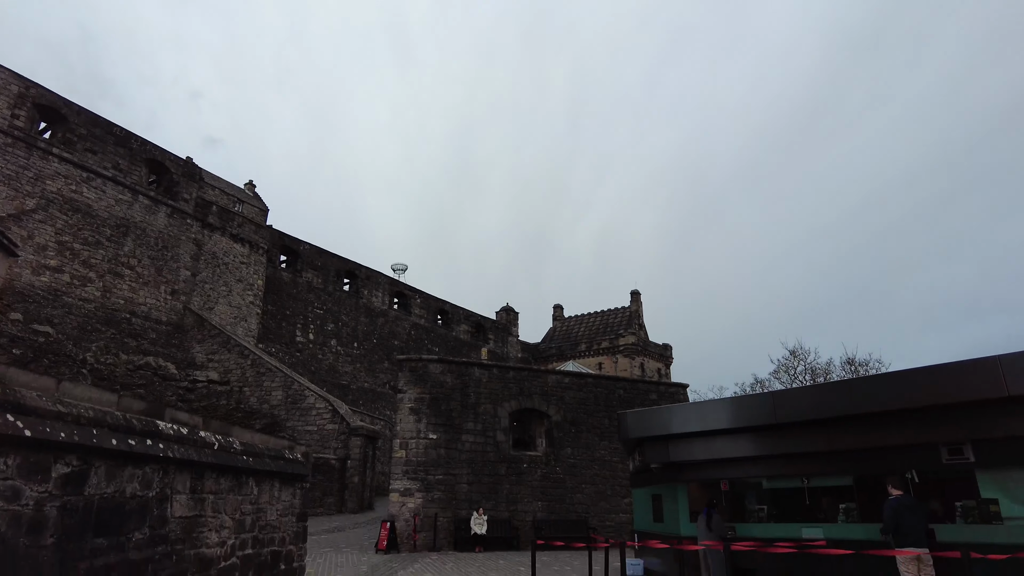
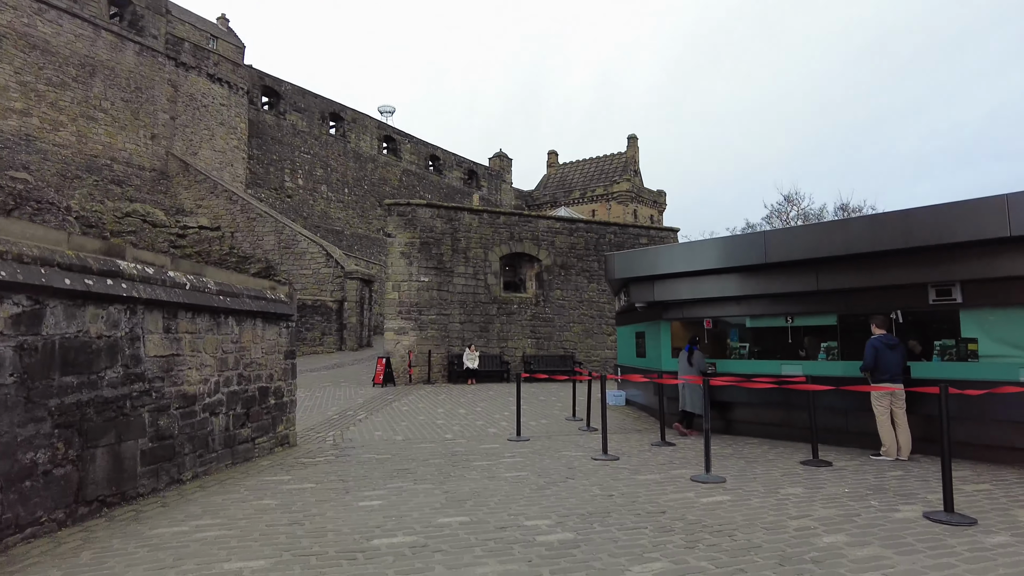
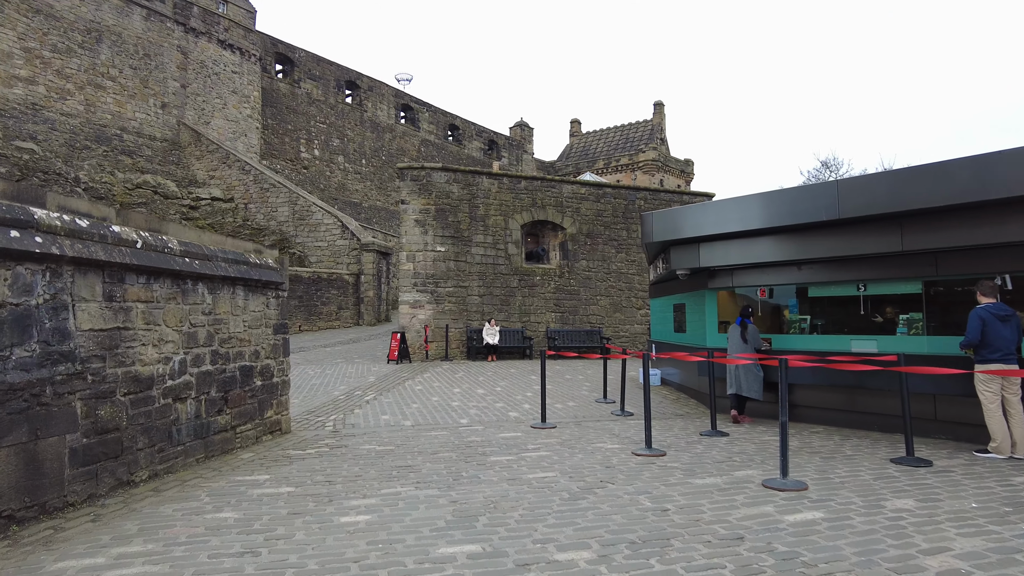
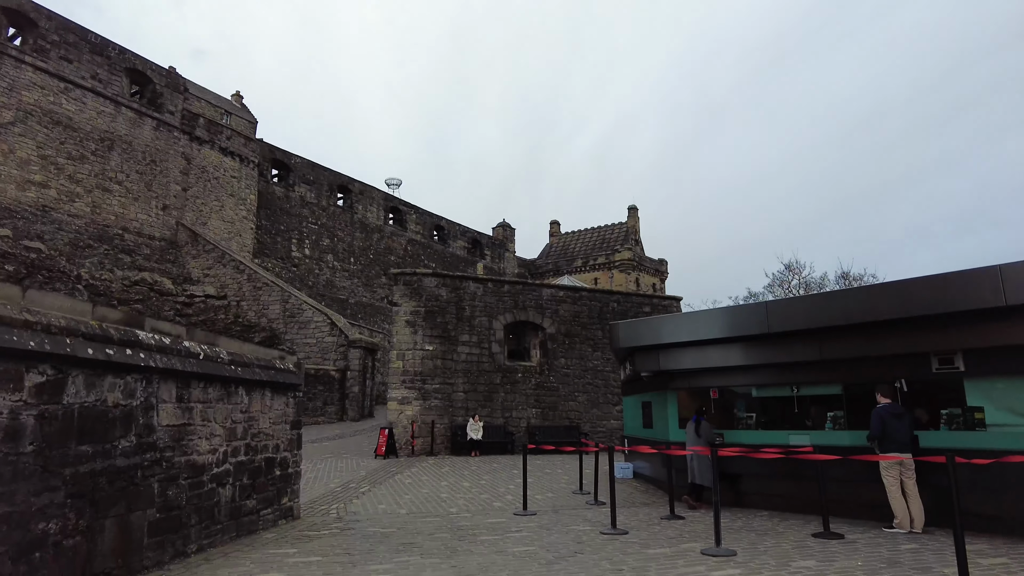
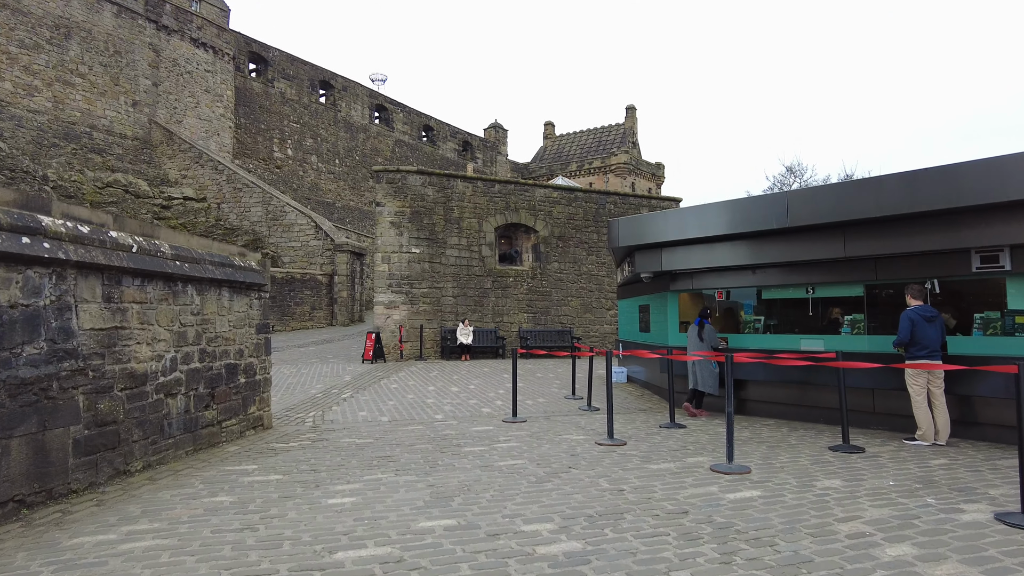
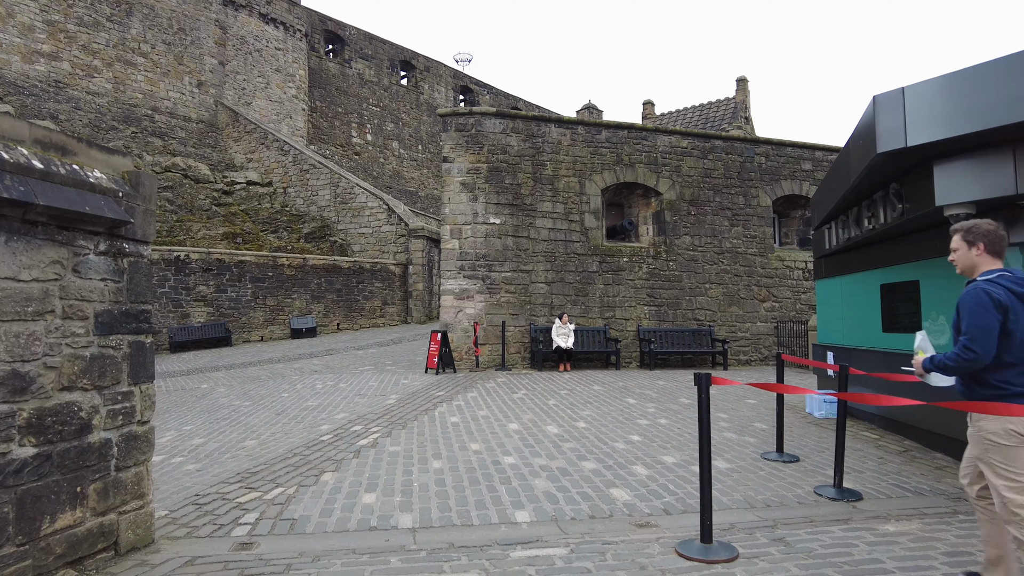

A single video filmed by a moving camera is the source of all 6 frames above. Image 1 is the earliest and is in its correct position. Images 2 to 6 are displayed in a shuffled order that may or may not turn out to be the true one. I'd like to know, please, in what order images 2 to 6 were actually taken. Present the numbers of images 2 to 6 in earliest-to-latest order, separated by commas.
4, 2, 5, 3, 6
